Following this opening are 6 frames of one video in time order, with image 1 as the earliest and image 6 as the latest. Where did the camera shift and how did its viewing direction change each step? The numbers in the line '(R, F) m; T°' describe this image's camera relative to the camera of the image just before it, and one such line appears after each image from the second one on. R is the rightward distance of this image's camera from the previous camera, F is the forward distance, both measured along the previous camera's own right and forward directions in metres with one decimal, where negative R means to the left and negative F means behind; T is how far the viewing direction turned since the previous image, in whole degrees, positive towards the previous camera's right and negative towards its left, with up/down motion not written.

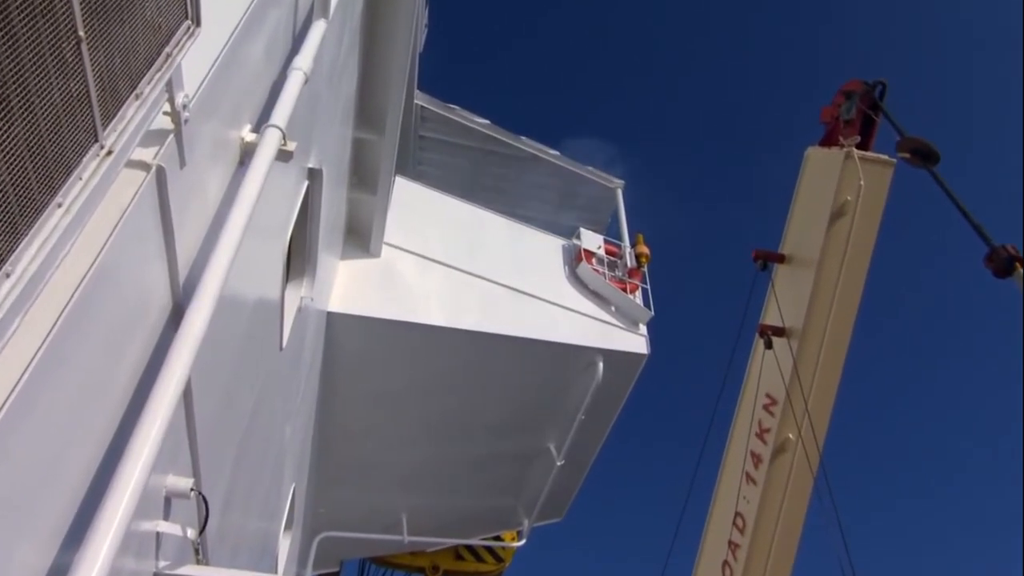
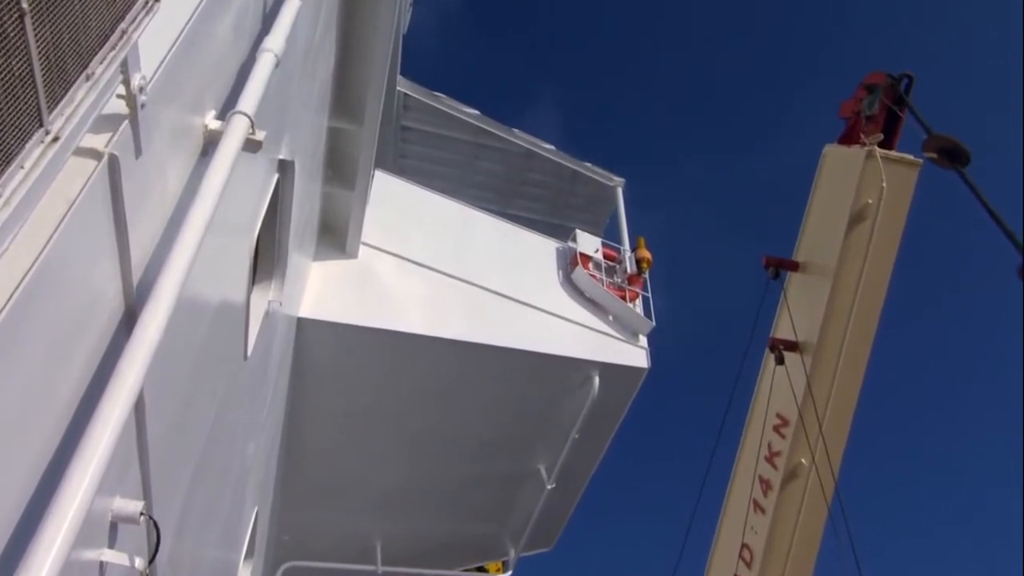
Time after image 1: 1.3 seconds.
(+0.1, +0.6) m; 0°
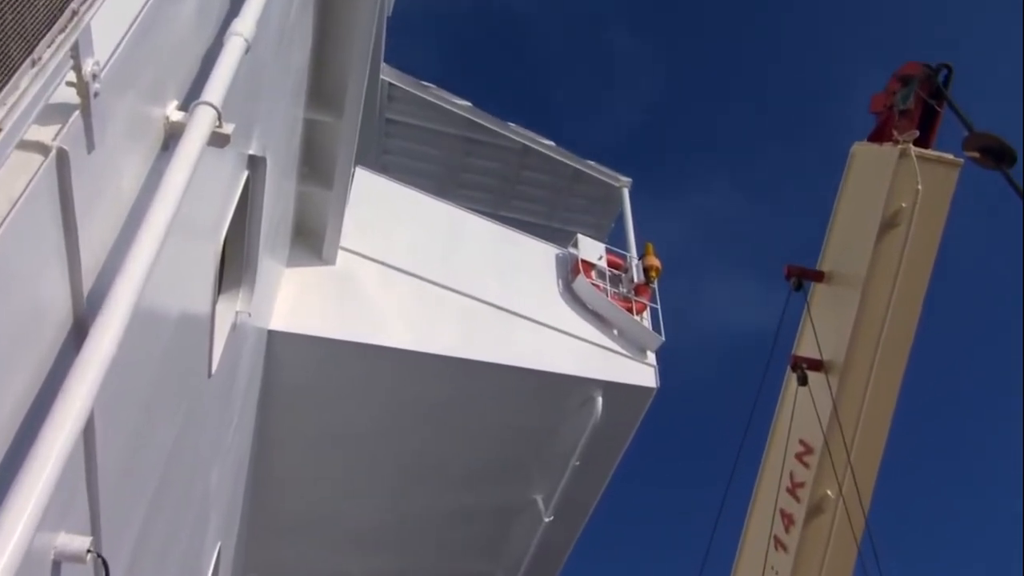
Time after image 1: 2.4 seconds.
(+0.1, +0.6) m; 0°
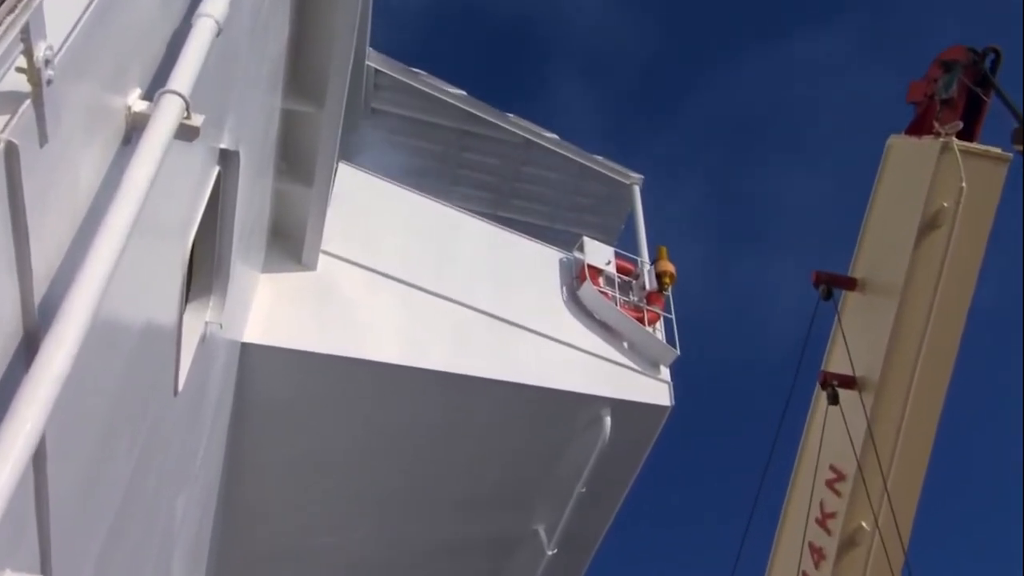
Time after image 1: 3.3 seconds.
(0.0, +0.5) m; 0°
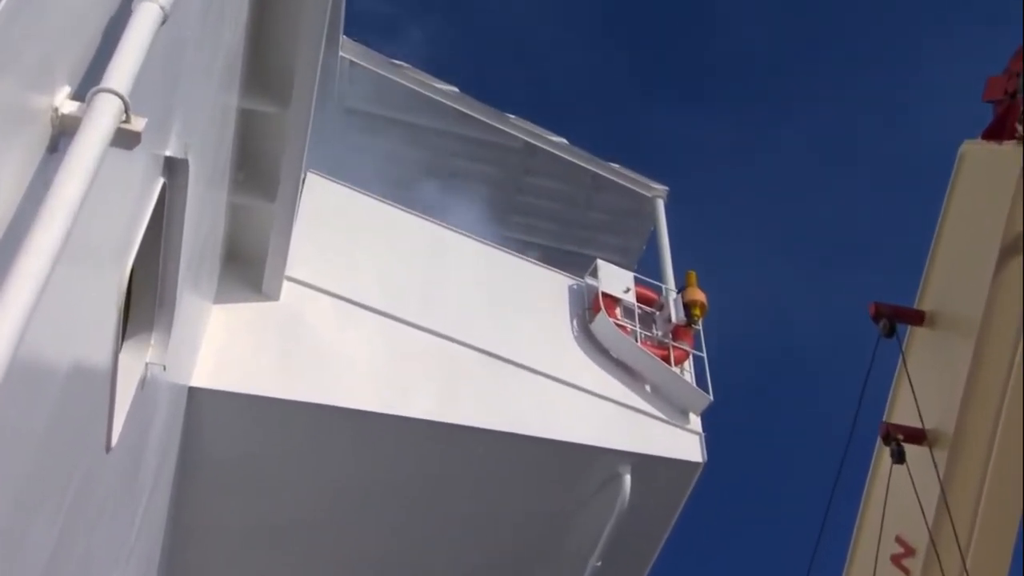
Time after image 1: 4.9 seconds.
(0.0, +0.8) m; -1°
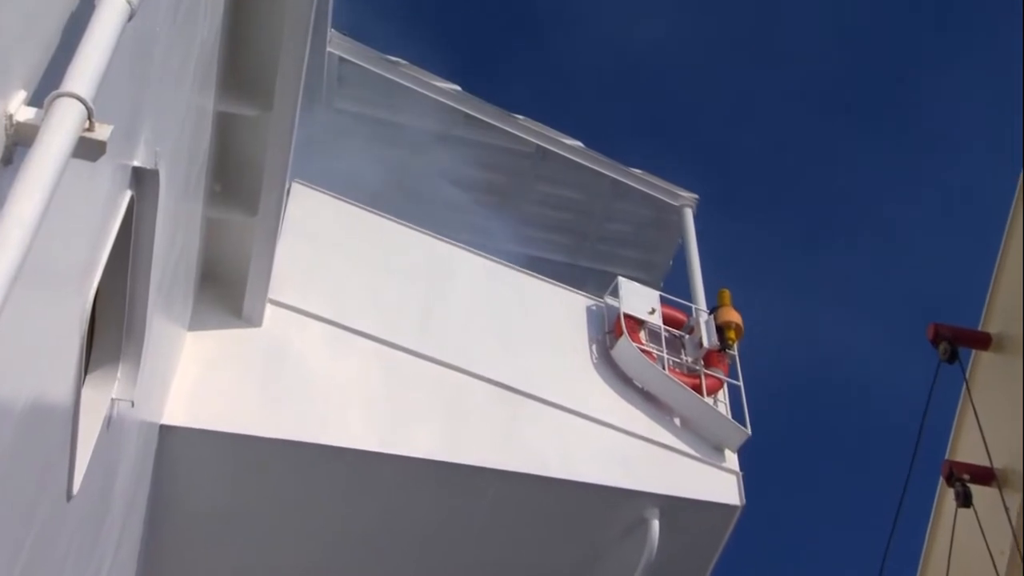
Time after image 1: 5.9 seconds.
(0.0, +0.5) m; -1°
